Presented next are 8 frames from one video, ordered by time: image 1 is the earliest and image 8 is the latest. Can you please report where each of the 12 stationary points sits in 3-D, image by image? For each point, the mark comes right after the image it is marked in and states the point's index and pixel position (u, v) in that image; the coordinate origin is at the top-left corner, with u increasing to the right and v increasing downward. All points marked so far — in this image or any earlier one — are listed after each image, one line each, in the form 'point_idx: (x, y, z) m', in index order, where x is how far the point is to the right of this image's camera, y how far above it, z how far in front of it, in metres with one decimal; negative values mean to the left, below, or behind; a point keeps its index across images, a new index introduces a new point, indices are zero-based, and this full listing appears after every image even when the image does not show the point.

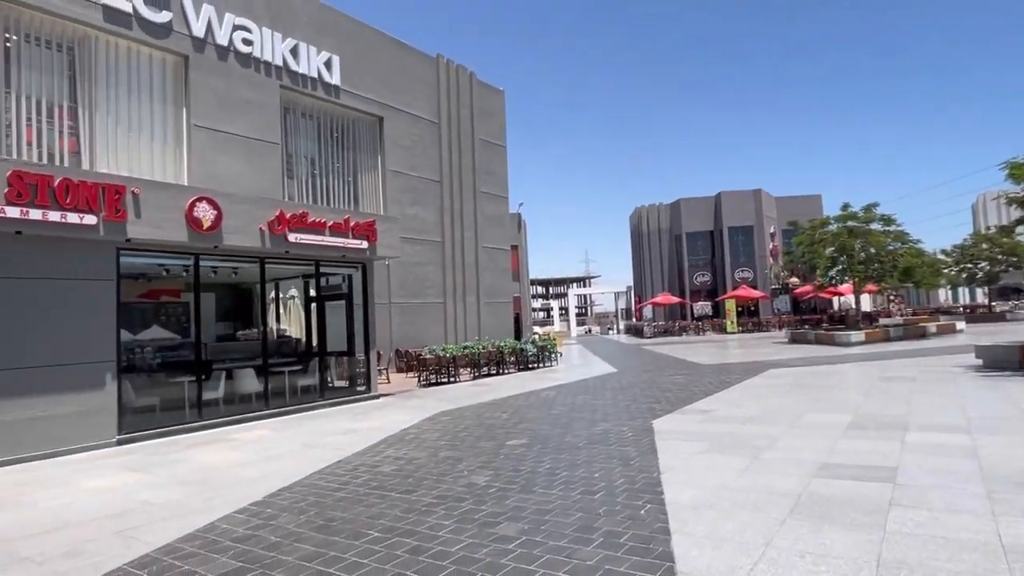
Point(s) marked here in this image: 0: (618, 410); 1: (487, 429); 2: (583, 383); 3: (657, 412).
0: (+2.0, -2.4, +11.9) m
1: (-0.4, -2.5, +10.8) m
2: (+2.0, -2.7, +17.2) m
3: (+2.7, -2.3, +11.4) m
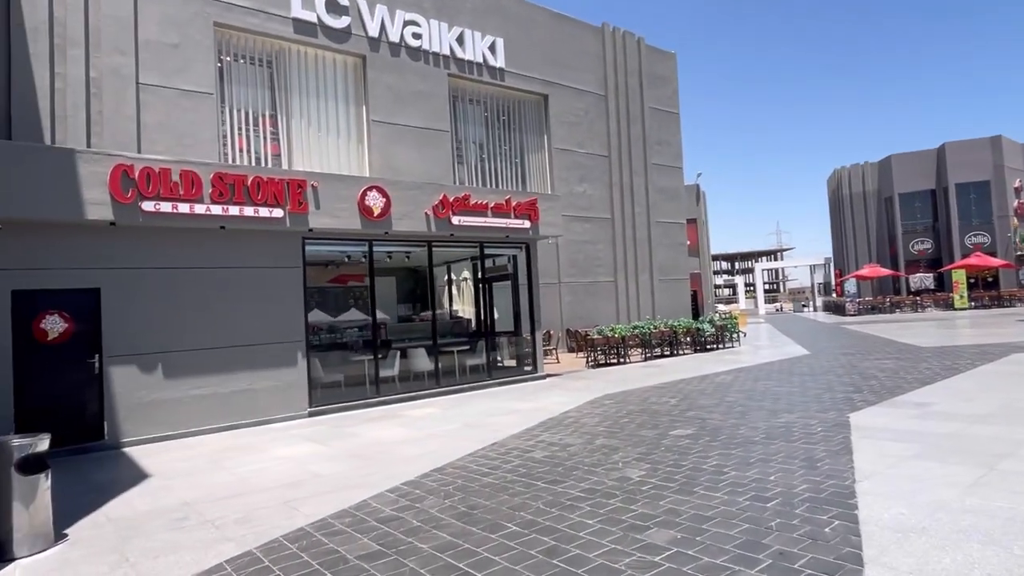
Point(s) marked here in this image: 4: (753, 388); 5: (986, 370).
0: (+4.9, -1.9, +10.4) m
1: (+2.2, -2.1, +10.0) m
2: (+6.4, -2.0, +15.5) m
3: (+5.4, -1.8, +9.7) m
4: (+4.7, -2.0, +12.1) m
5: (+9.6, -1.7, +12.5) m
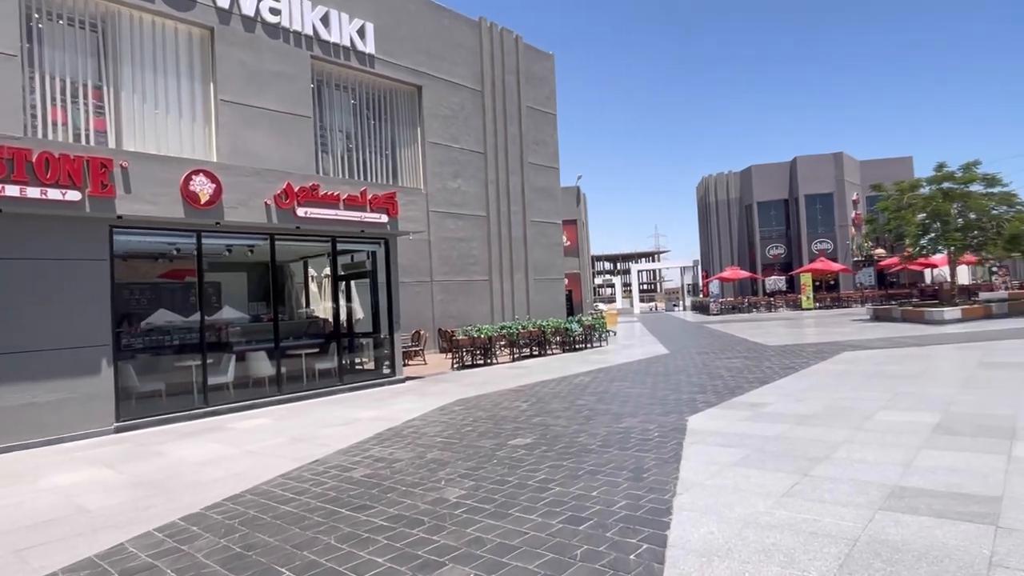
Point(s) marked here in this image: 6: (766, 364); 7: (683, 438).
0: (+2.4, -1.9, +10.3) m
1: (-0.2, -2.1, +9.5) m
2: (+2.9, -2.0, +15.6) m
3: (+2.9, -1.9, +9.8) m
4: (+1.8, -2.0, +12.0) m
5: (+6.6, -1.7, +13.3) m
6: (+6.1, -1.8, +14.7) m
7: (+2.1, -1.9, +7.7) m
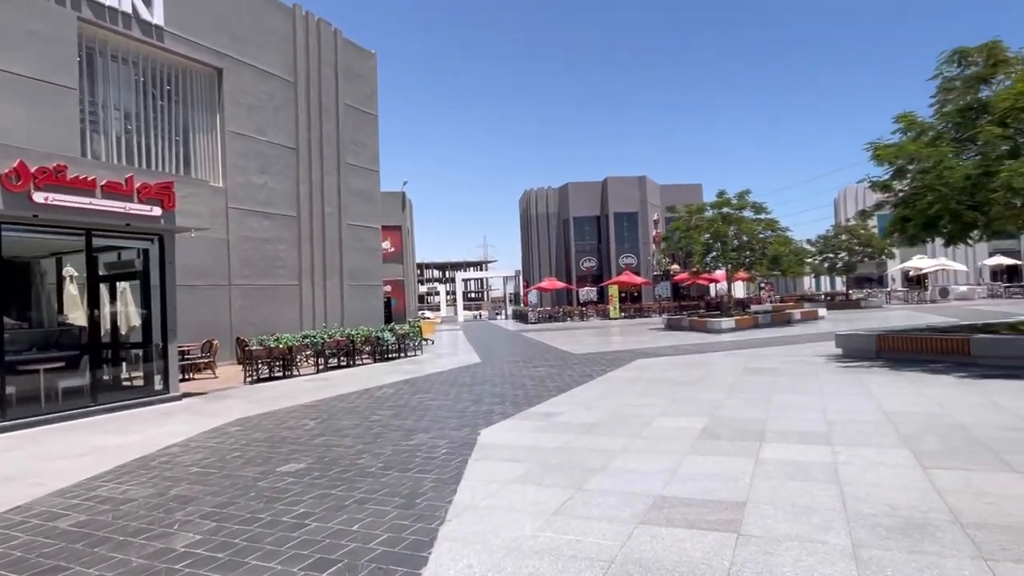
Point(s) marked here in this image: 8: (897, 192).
0: (-1.0, -2.1, +9.9) m
1: (-3.3, -2.2, +8.4) m
2: (-1.9, -2.2, +15.1) m
3: (-0.3, -2.0, +9.6) m
4: (-2.0, -2.1, +11.4) m
5: (+2.2, -2.0, +13.9) m
6: (+1.4, -2.1, +15.1) m
7: (-0.5, -2.0, +7.3) m
8: (+8.5, +2.1, +13.5) m
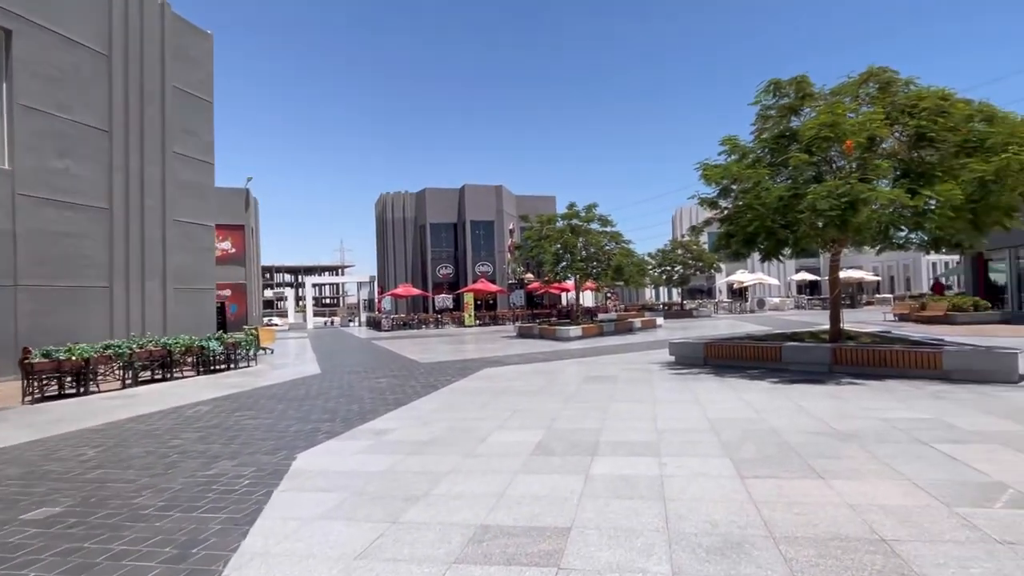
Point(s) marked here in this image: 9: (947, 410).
0: (-3.5, -2.1, +8.8) m
1: (-5.4, -2.2, +6.8) m
2: (-5.6, -2.3, +13.7) m
3: (-2.7, -2.1, +8.6) m
4: (-4.8, -2.2, +10.0) m
5: (-1.2, -2.1, +13.4) m
6: (-2.4, -2.2, +14.4) m
7: (-2.4, -2.0, +6.4) m
8: (+5.0, +1.9, +14.5) m
9: (+6.1, -1.7, +8.7) m
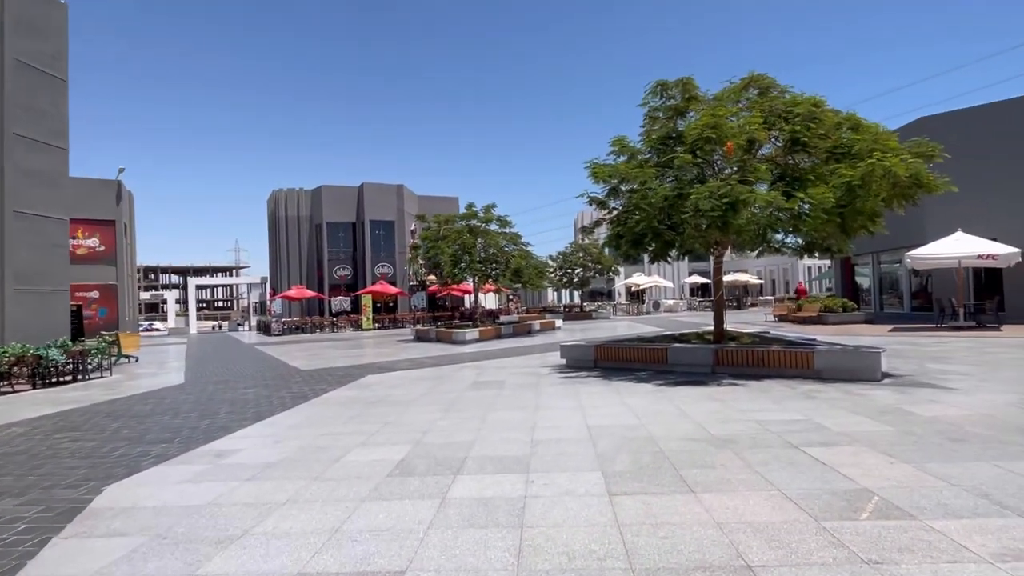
0: (-5.2, -2.1, +7.4) m
1: (-6.8, -2.2, +5.2) m
2: (-8.0, -2.3, +11.9) m
3: (-4.4, -2.1, +7.4) m
4: (-6.6, -2.2, +8.4) m
5: (-3.6, -2.2, +12.3) m
6: (-4.9, -2.2, +13.1) m
7: (-3.8, -2.0, +5.2) m
8: (+2.3, +1.8, +14.3) m
9: (+4.3, -1.7, +8.7) m
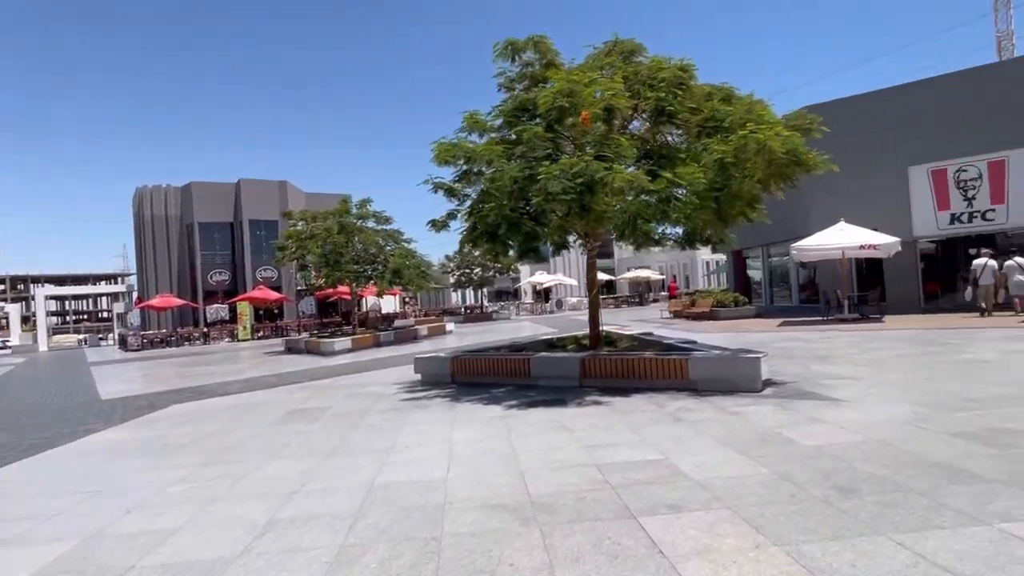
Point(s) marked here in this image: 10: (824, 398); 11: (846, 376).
0: (-7.4, -2.3, +4.2) m
1: (-8.6, -2.4, +1.8) m
2: (-10.7, -2.6, +8.3) m
3: (-6.6, -2.3, +4.3) m
4: (-8.9, -2.4, +5.0) m
5: (-6.5, -2.3, +9.3) m
6: (-7.9, -2.5, +10.0) m
7: (-5.7, -2.2, +2.2) m
8: (-0.9, +1.8, +12.1) m
9: (+1.9, -1.7, +6.8) m
10: (+4.4, -1.6, +8.7) m
11: (+5.7, -1.5, +10.4) m
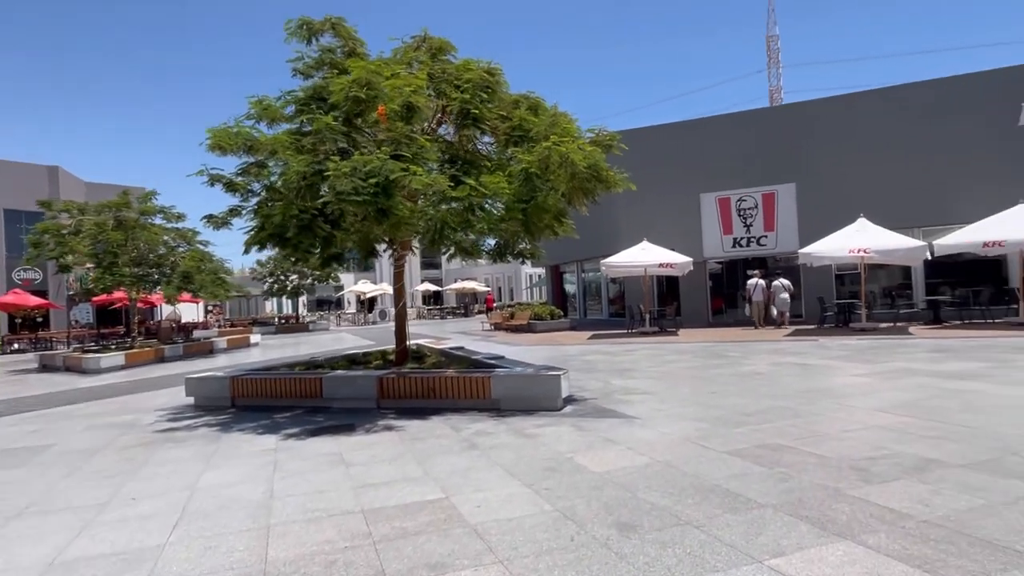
0: (-8.7, -2.3, +1.2) m
1: (-9.2, -2.3, -1.5) m
2: (-13.0, -2.5, +4.2) m
3: (-7.9, -2.2, +1.4) m
4: (-10.4, -2.3, +1.5) m
5: (-9.2, -2.4, +6.3) m
6: (-10.7, -2.4, +6.5) m
7: (-6.5, -2.1, -0.3) m
8: (-4.5, +1.6, +10.6) m
9: (-0.4, -1.9, +6.1) m
10: (+1.5, -1.8, +8.7) m
11: (+2.2, -1.8, +10.7) m
